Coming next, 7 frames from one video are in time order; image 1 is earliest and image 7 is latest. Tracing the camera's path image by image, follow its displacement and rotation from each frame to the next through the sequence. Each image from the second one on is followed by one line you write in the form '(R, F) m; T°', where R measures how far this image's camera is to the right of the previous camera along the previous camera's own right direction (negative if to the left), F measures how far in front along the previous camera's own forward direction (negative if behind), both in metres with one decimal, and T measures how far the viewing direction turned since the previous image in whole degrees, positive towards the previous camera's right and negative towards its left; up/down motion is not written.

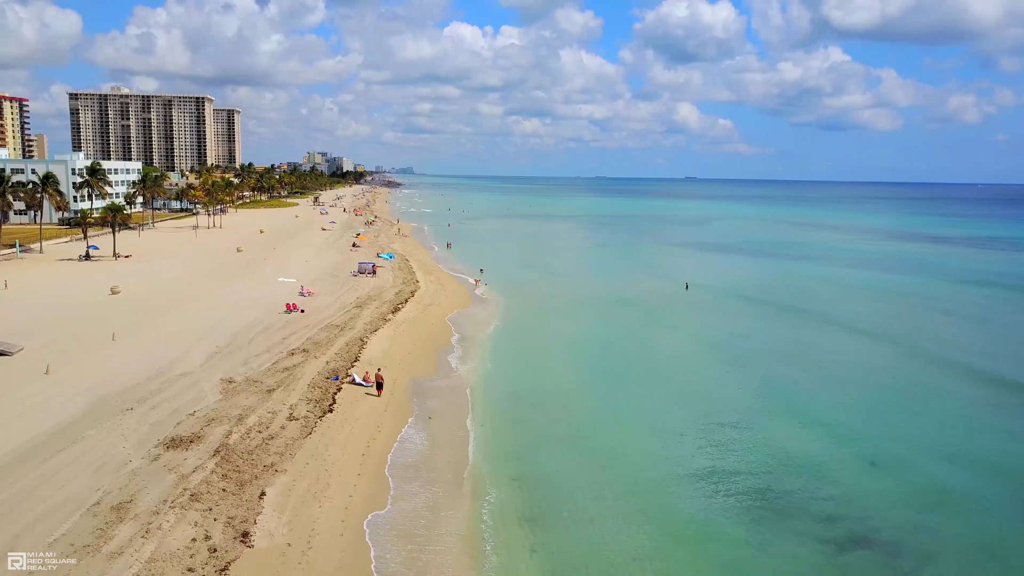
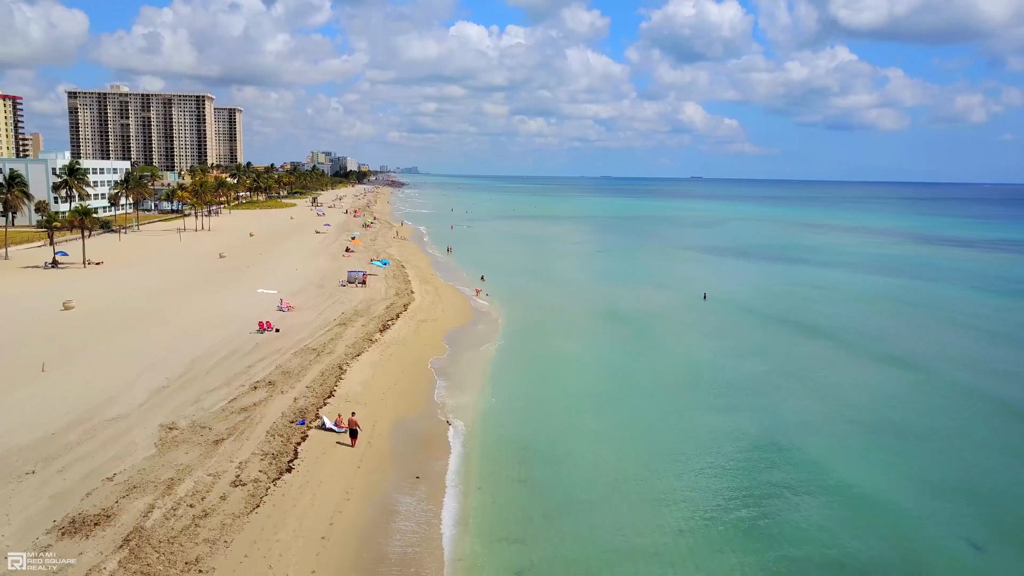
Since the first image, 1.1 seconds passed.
(+0.1, +4.2) m; 0°
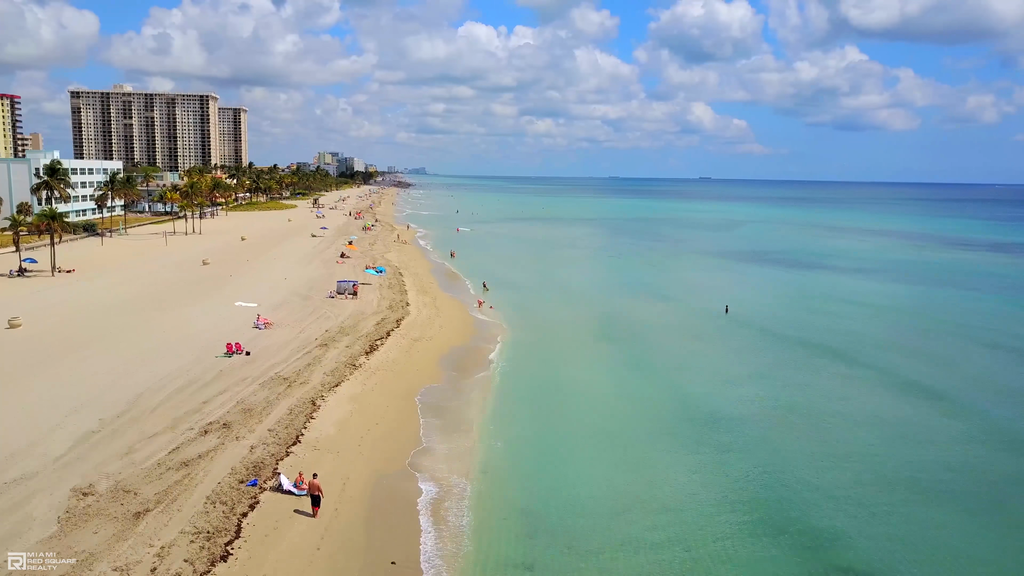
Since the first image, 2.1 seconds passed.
(+0.1, +3.9) m; -1°
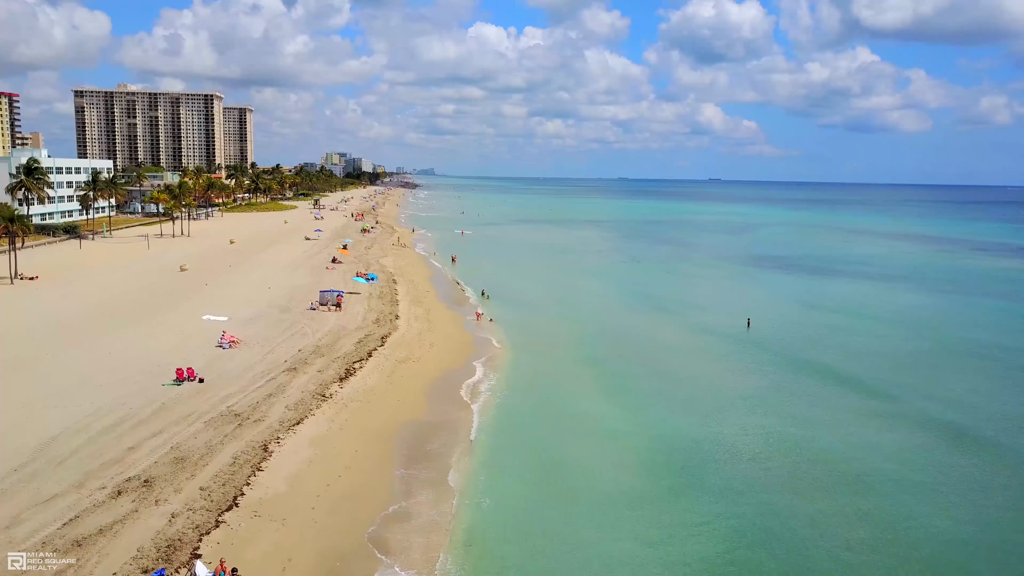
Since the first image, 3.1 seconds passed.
(+0.4, +3.8) m; -1°
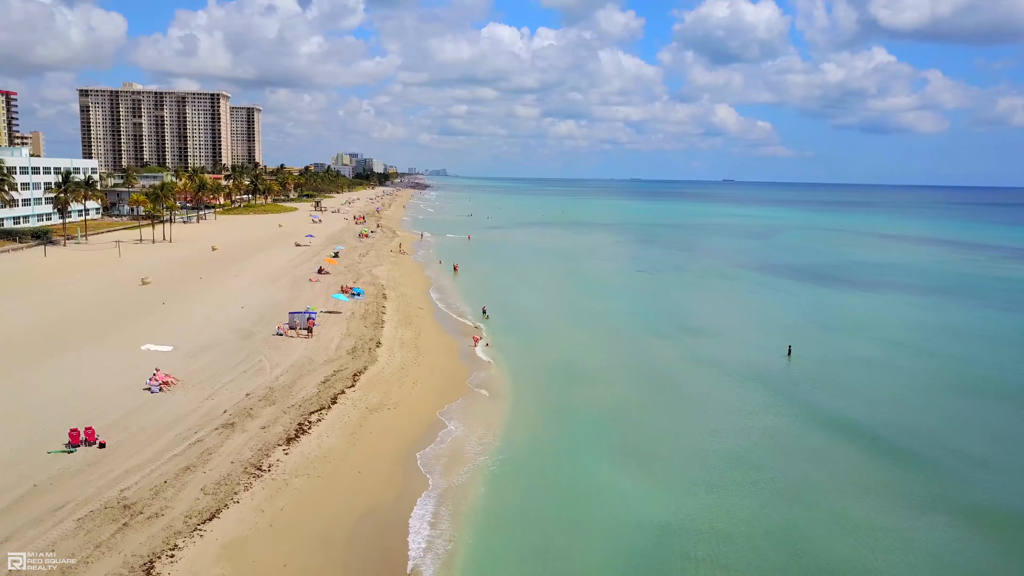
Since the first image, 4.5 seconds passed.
(+0.4, +5.4) m; -1°
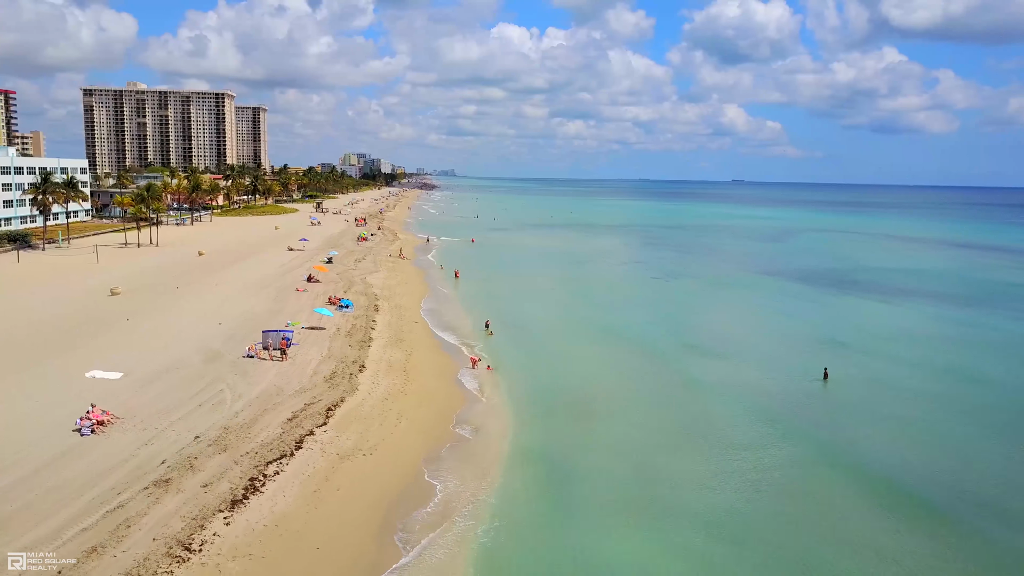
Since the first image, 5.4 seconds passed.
(+0.2, +3.6) m; -1°
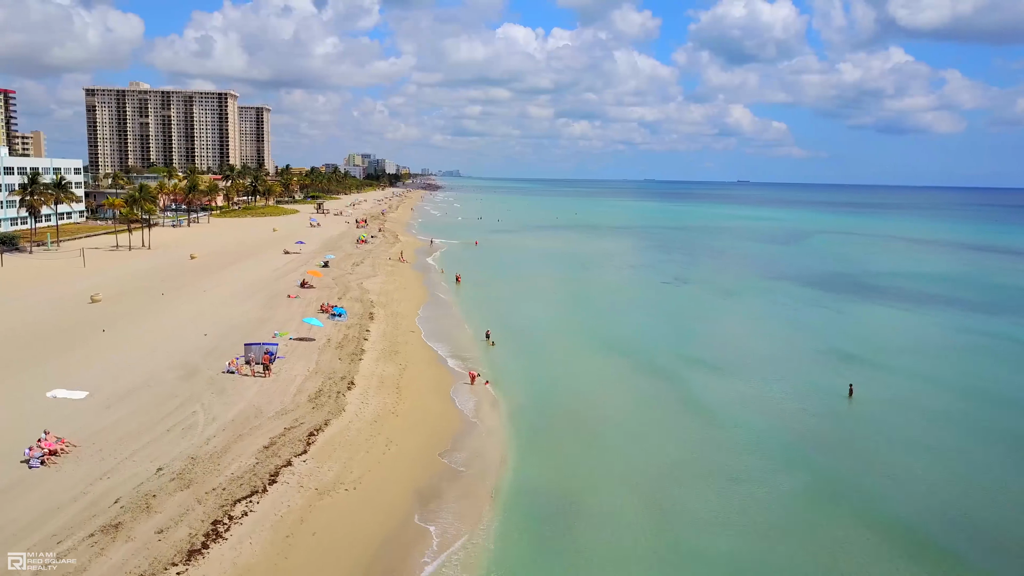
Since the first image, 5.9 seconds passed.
(+0.1, +2.0) m; 0°
